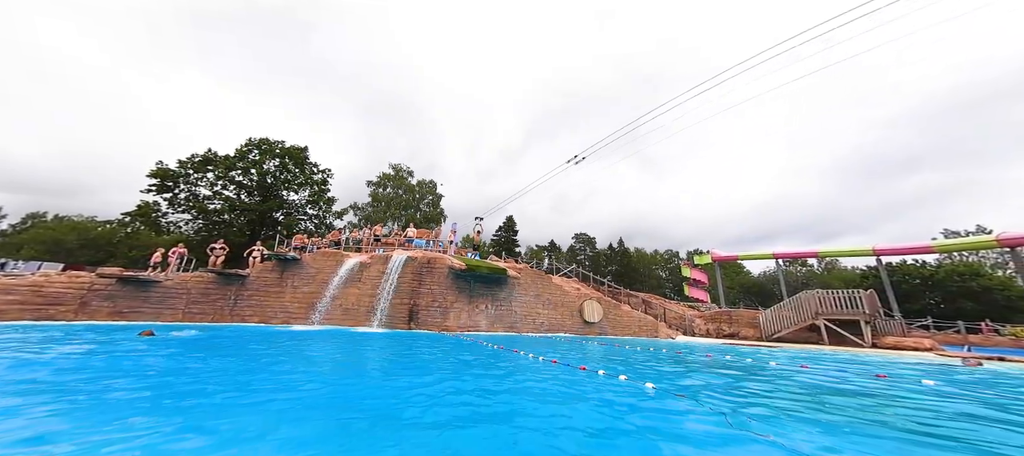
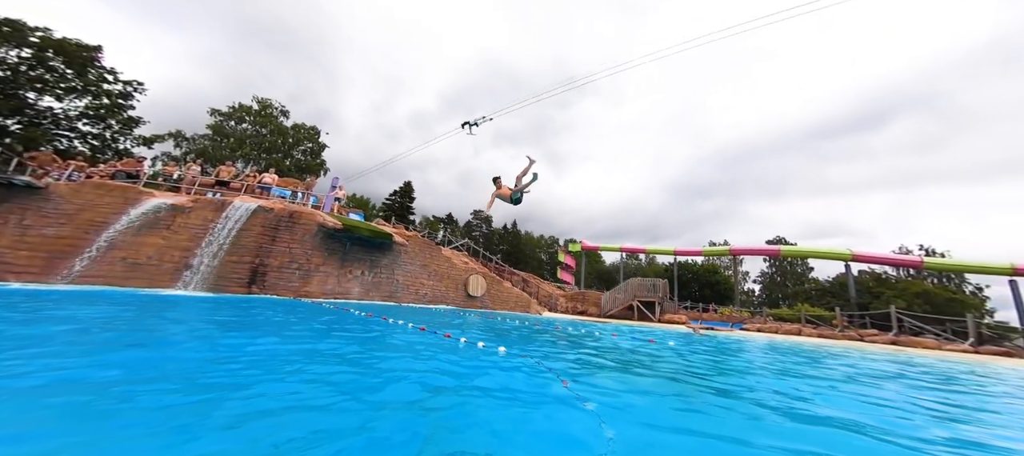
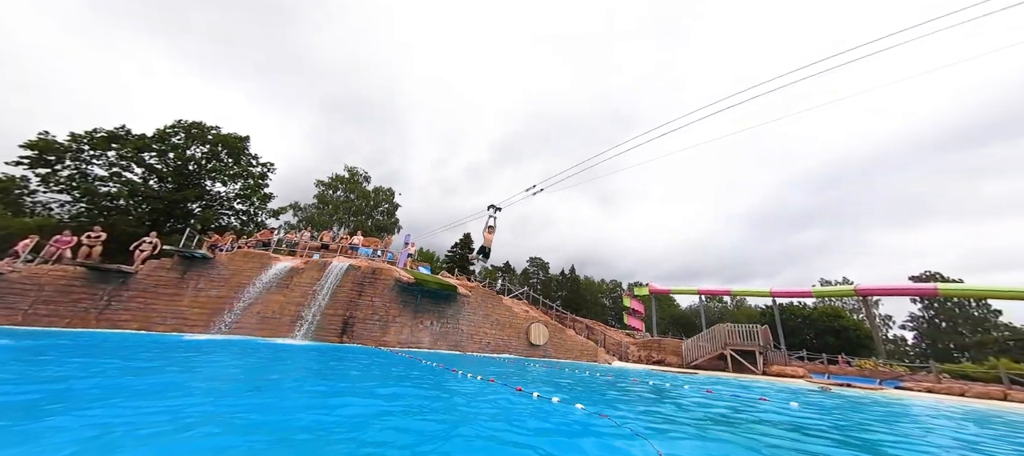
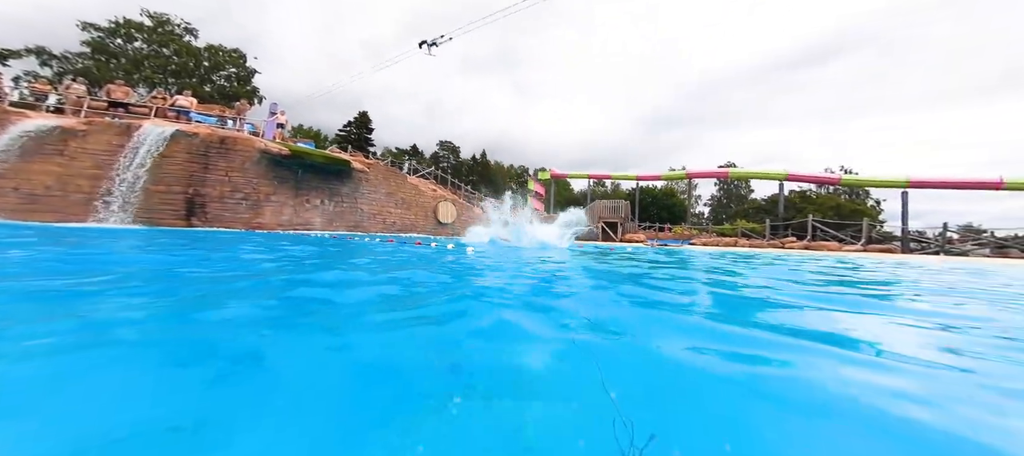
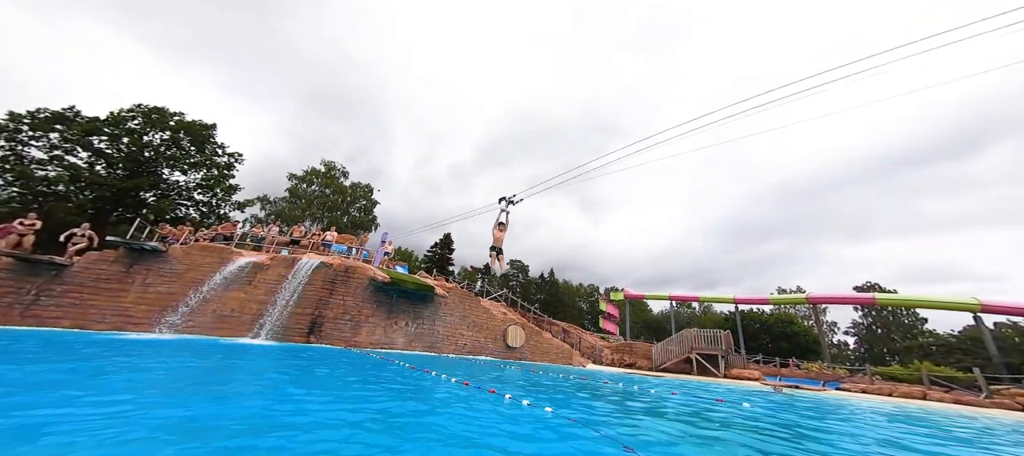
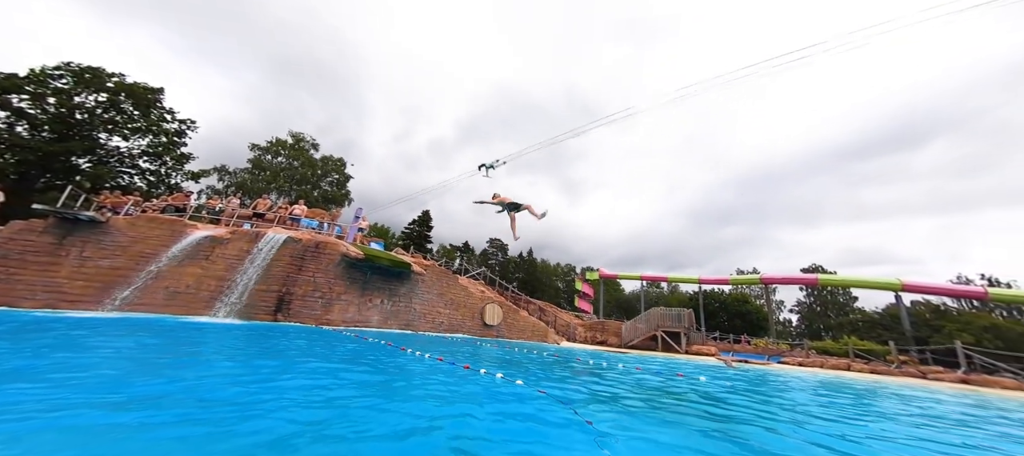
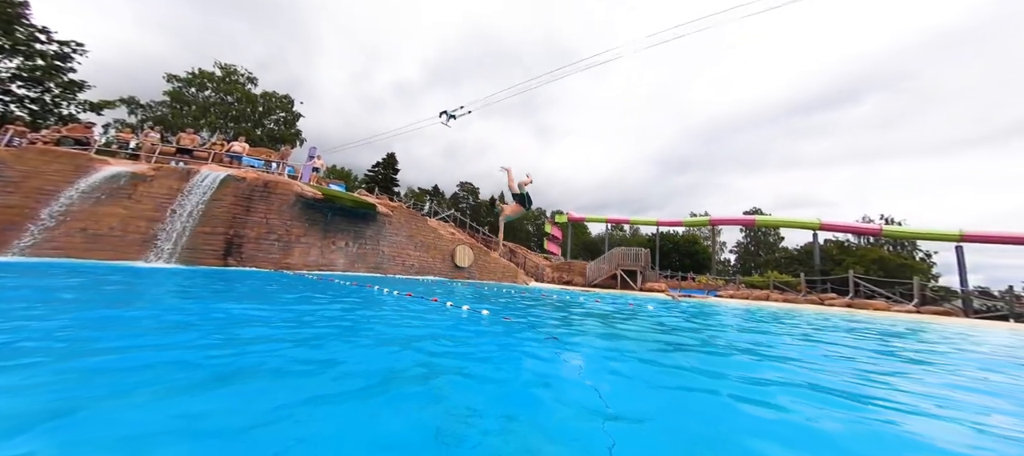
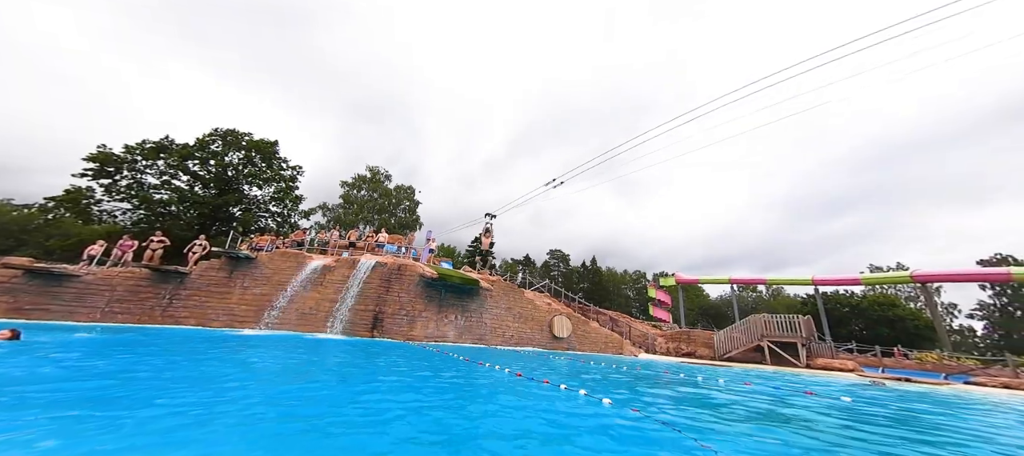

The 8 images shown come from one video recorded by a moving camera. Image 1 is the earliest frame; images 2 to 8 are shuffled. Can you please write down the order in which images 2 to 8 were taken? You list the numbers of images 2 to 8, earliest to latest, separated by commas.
8, 3, 5, 6, 2, 7, 4
